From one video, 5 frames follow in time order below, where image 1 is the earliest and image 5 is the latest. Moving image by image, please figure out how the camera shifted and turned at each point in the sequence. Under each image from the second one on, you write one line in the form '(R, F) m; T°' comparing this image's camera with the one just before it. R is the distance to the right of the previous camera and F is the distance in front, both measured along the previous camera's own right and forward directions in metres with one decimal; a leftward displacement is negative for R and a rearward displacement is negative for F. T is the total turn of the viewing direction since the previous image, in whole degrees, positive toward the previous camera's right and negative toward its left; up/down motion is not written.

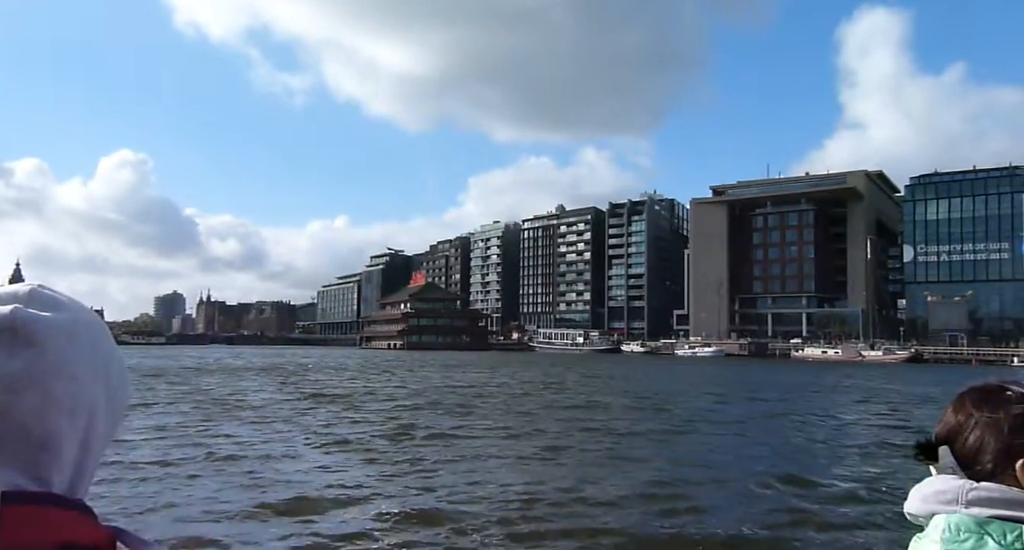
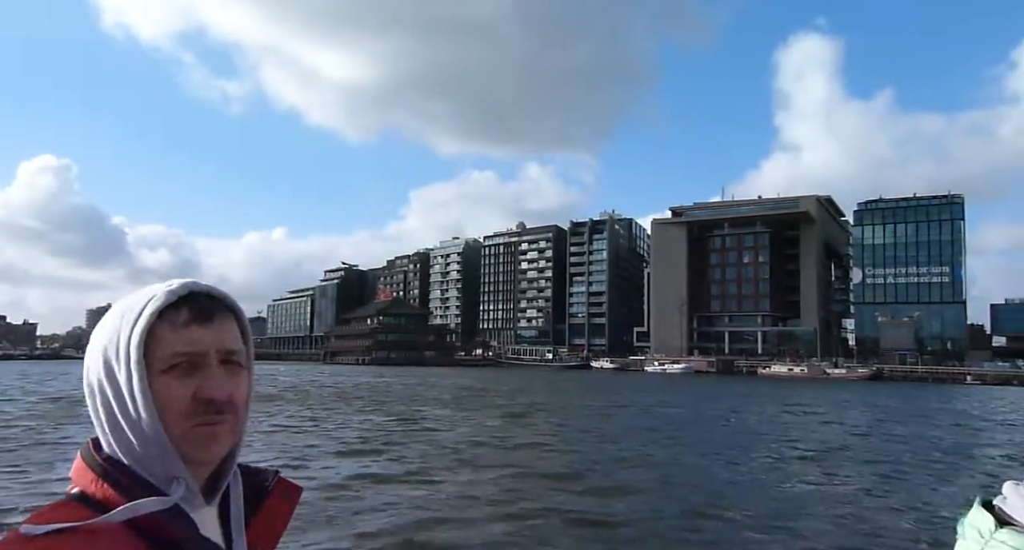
(-2.3, -1.3) m; +4°
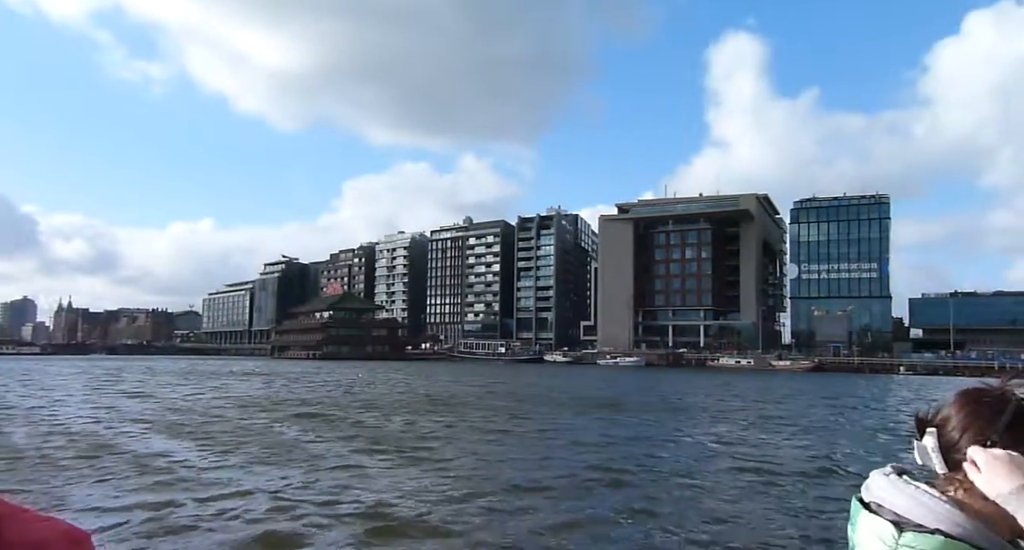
(-1.7, -1.2) m; +5°
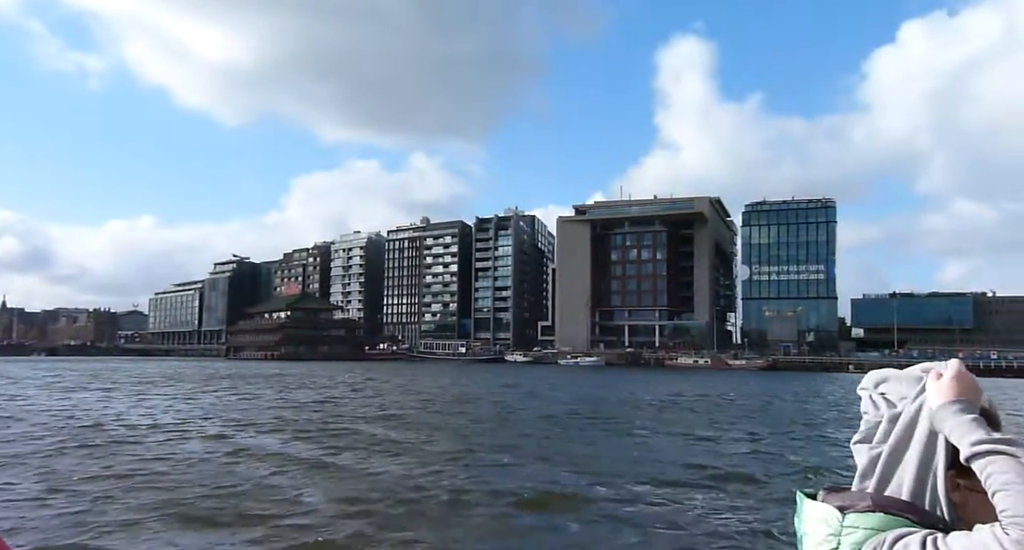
(-1.0, -0.6) m; +3°
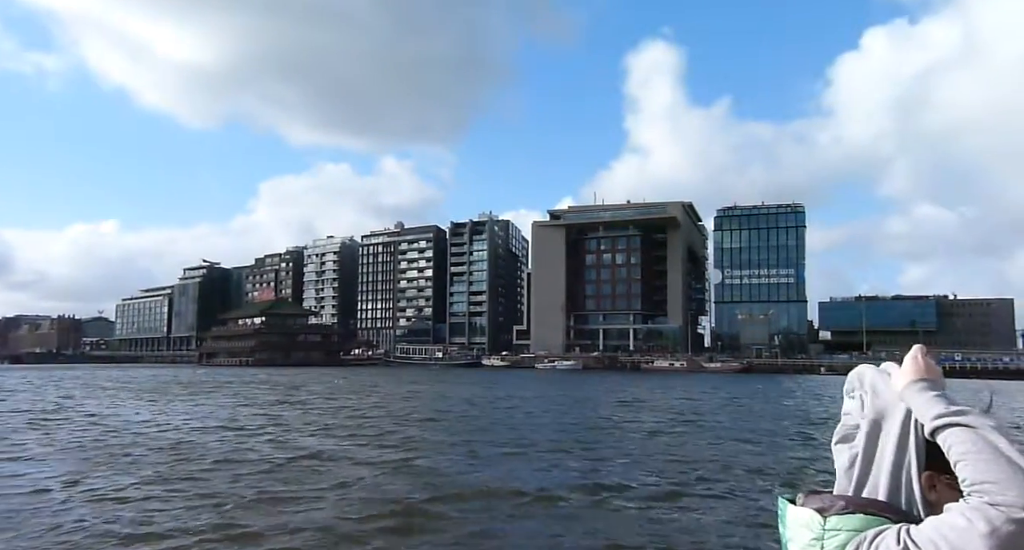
(-0.5, -0.4) m; +2°
